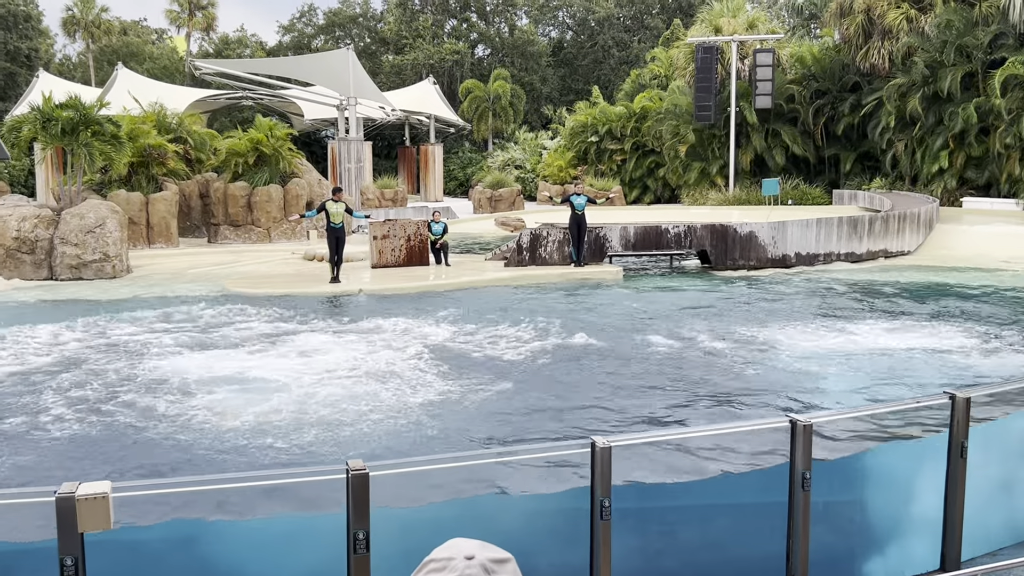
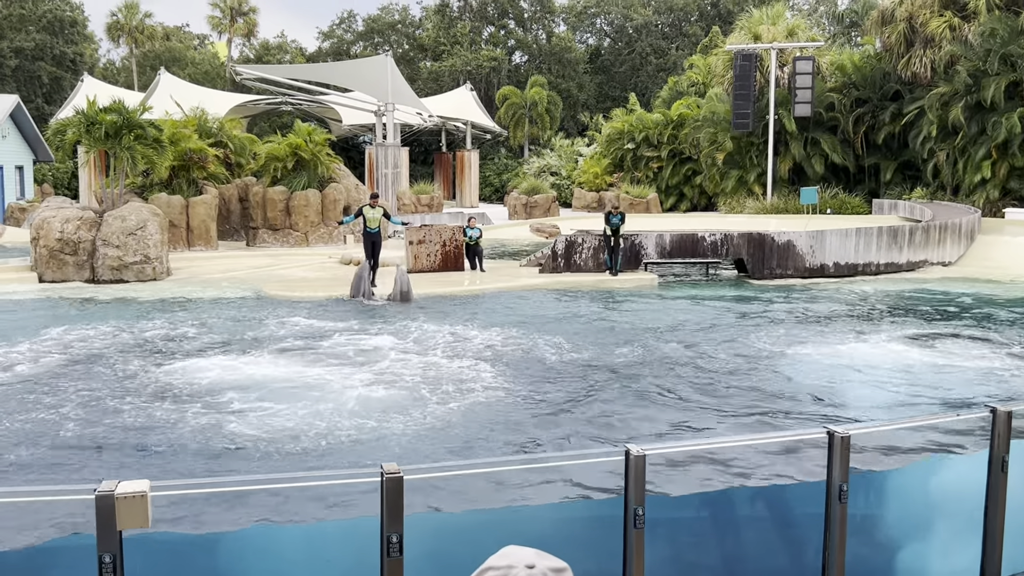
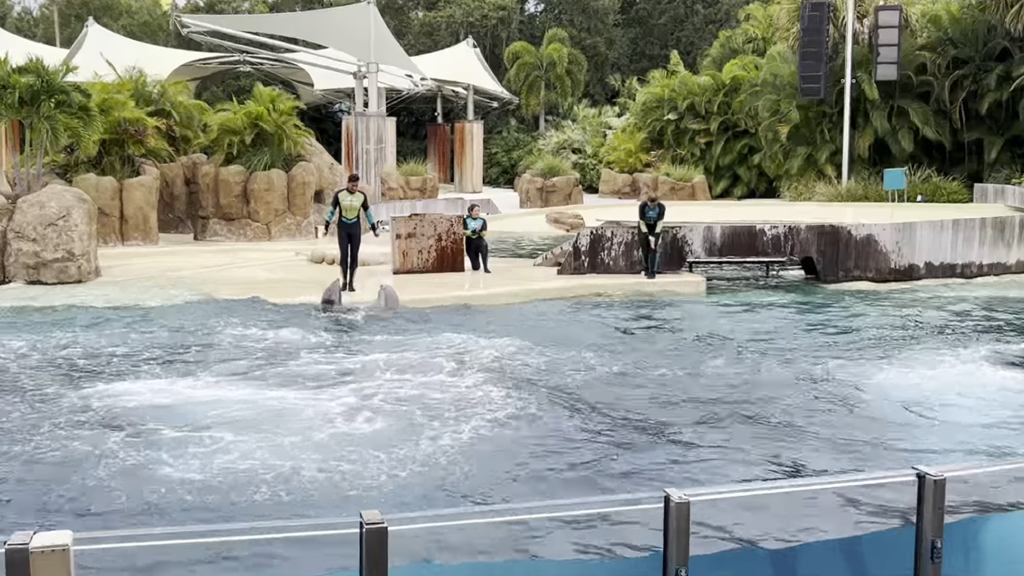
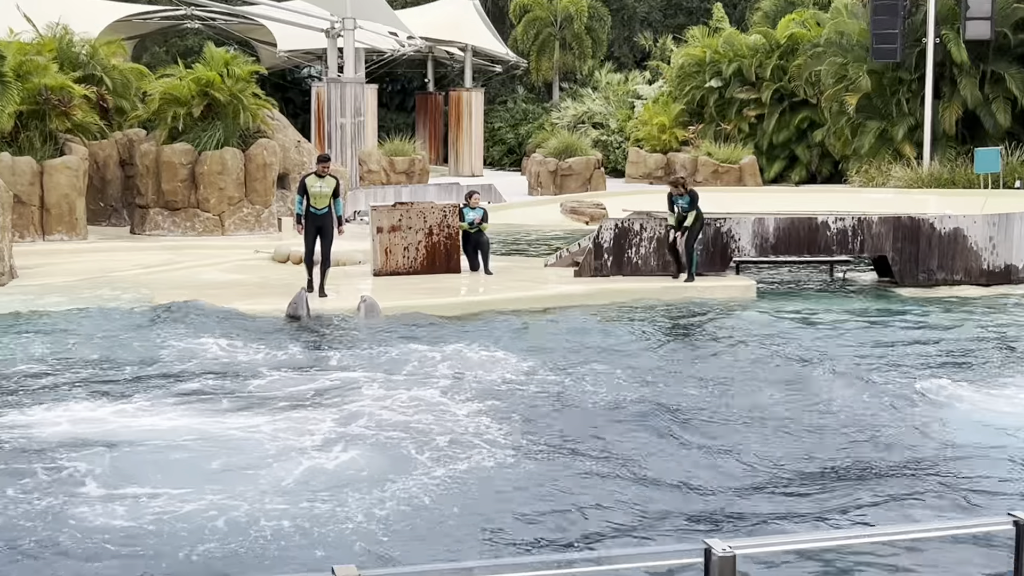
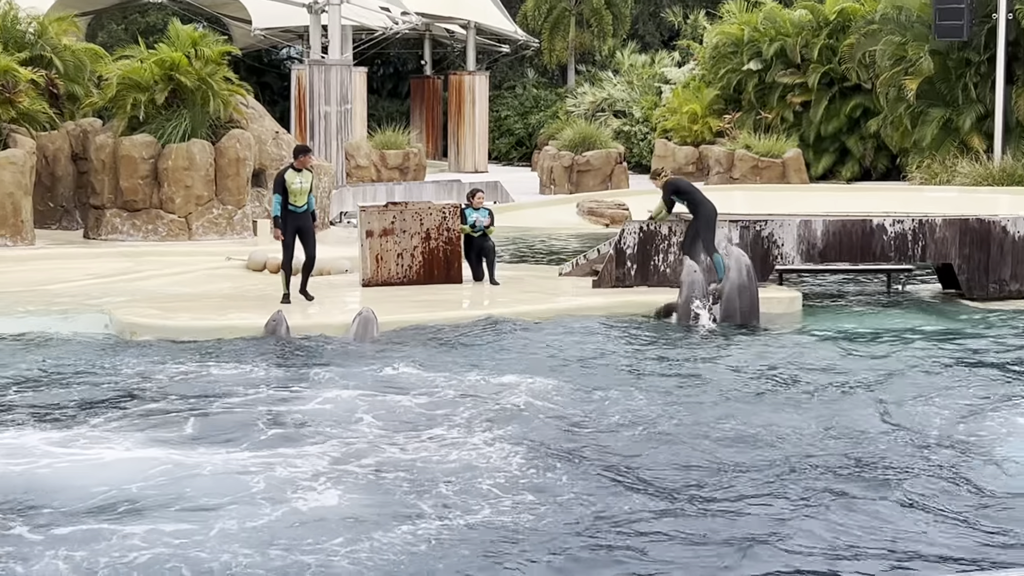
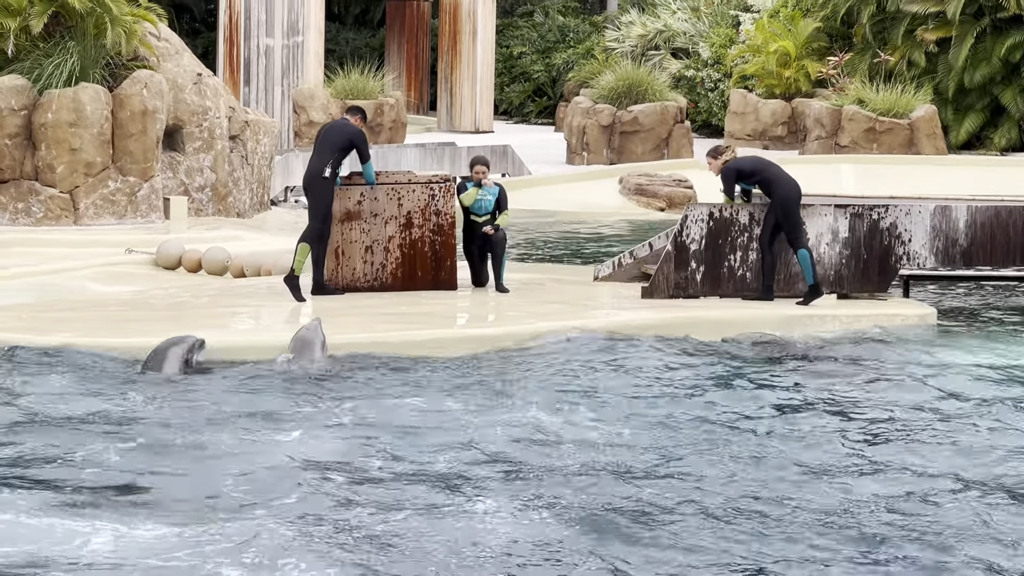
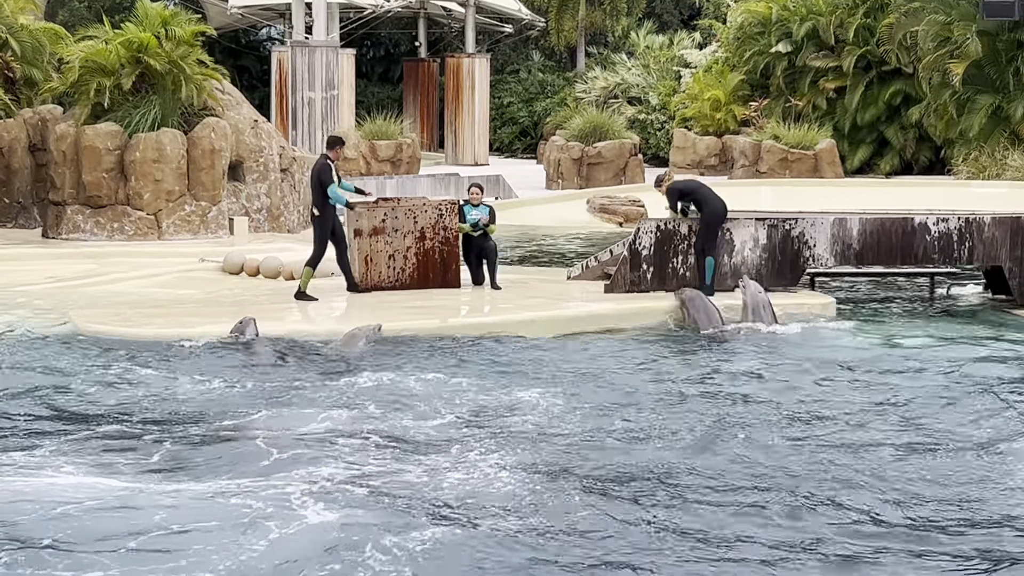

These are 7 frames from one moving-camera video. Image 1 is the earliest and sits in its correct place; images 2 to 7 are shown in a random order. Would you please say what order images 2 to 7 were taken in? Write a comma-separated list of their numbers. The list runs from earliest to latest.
2, 3, 4, 5, 7, 6
